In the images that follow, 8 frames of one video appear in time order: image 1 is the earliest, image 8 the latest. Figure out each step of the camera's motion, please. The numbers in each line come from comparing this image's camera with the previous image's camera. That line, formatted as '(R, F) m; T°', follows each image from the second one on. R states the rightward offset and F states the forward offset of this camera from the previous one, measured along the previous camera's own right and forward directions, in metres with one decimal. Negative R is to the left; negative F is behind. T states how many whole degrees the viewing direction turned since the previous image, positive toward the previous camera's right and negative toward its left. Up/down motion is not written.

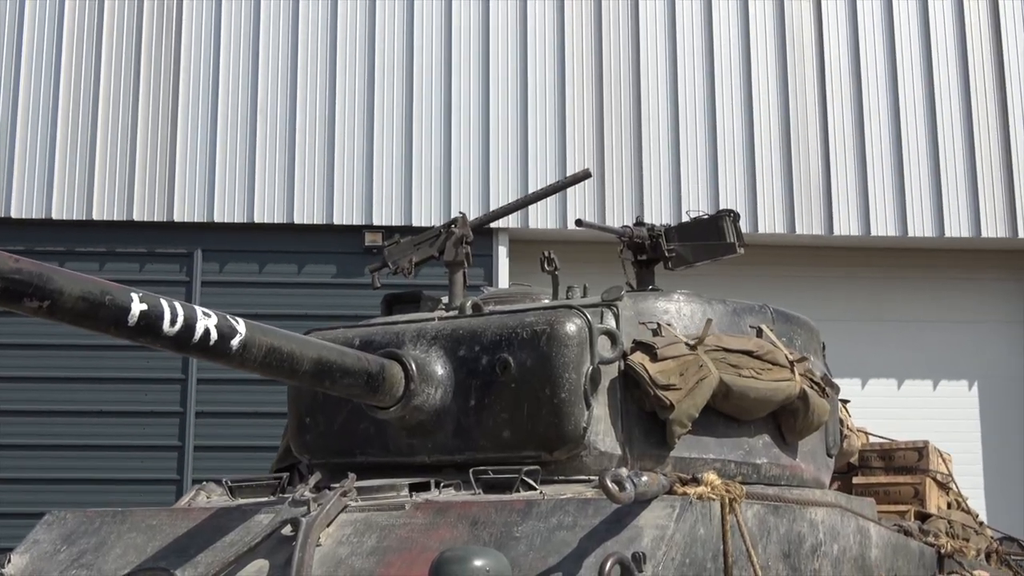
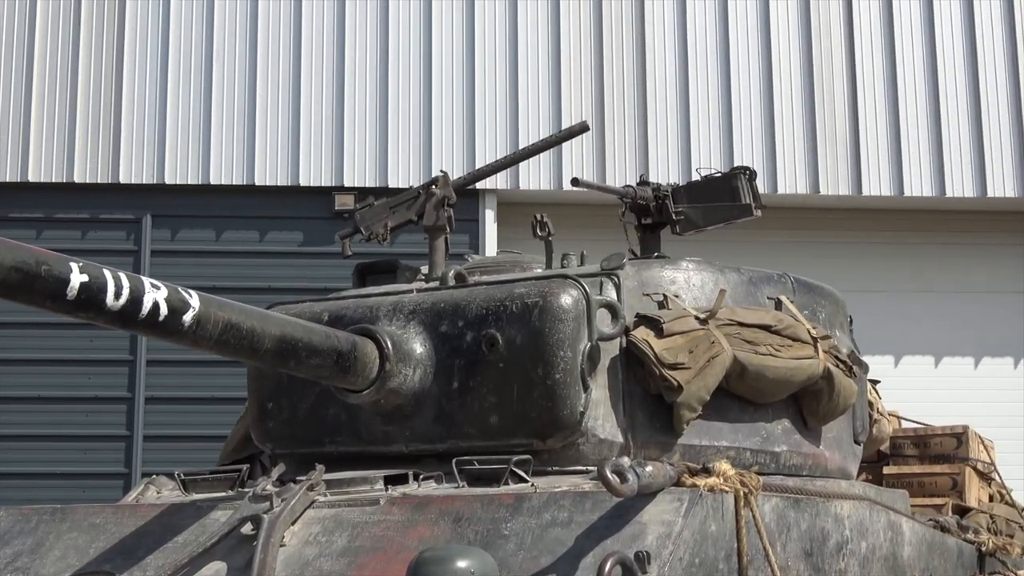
(+0.1, +0.9) m; 0°
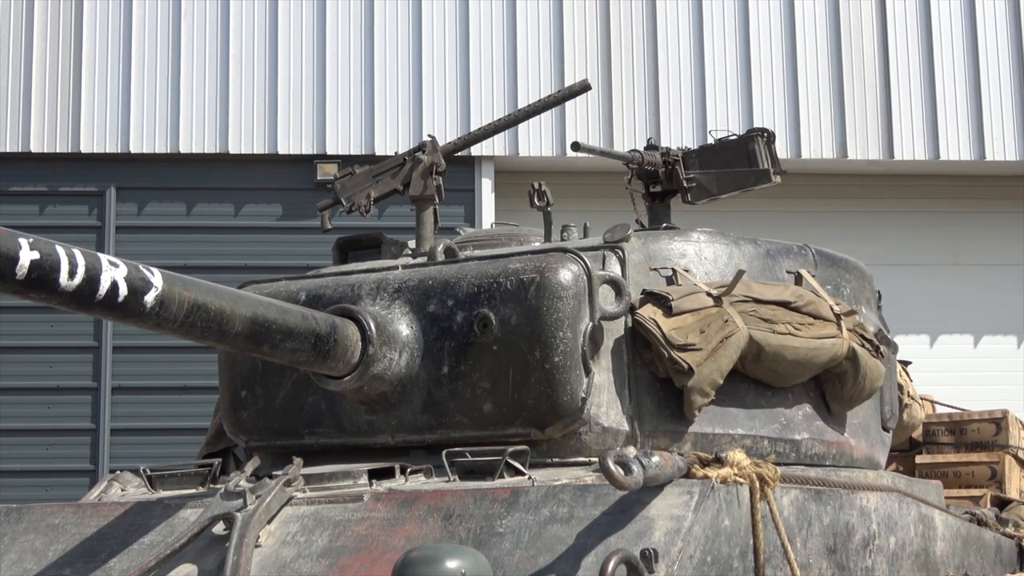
(+0.1, +0.6) m; -1°
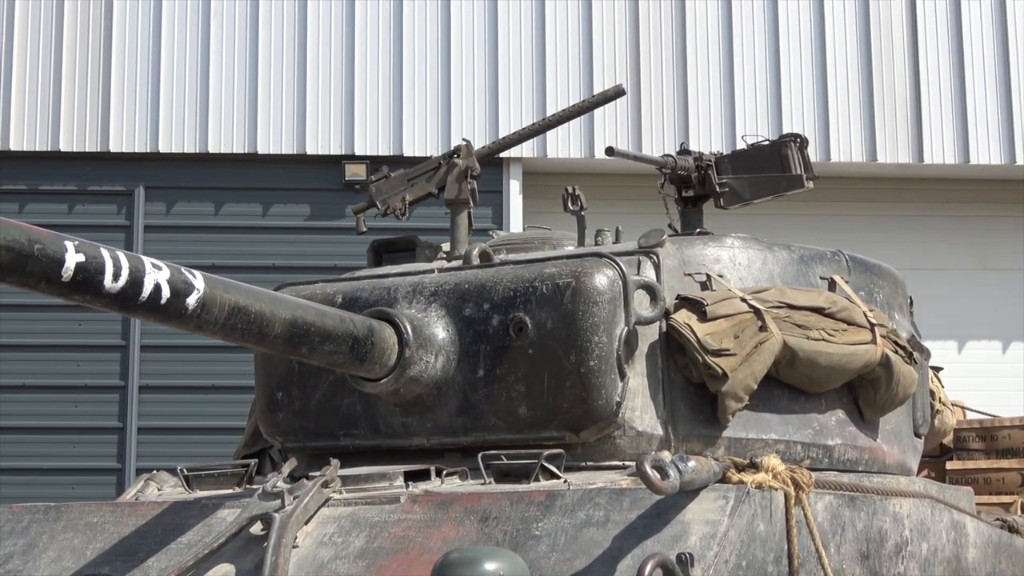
(-0.2, 0.0) m; 0°
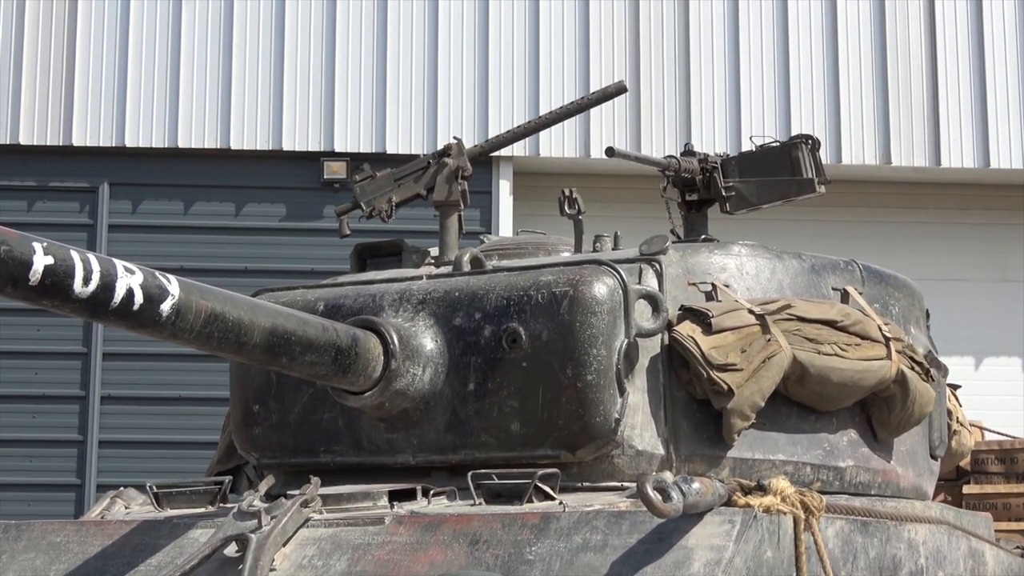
(0.0, +0.4) m; 0°
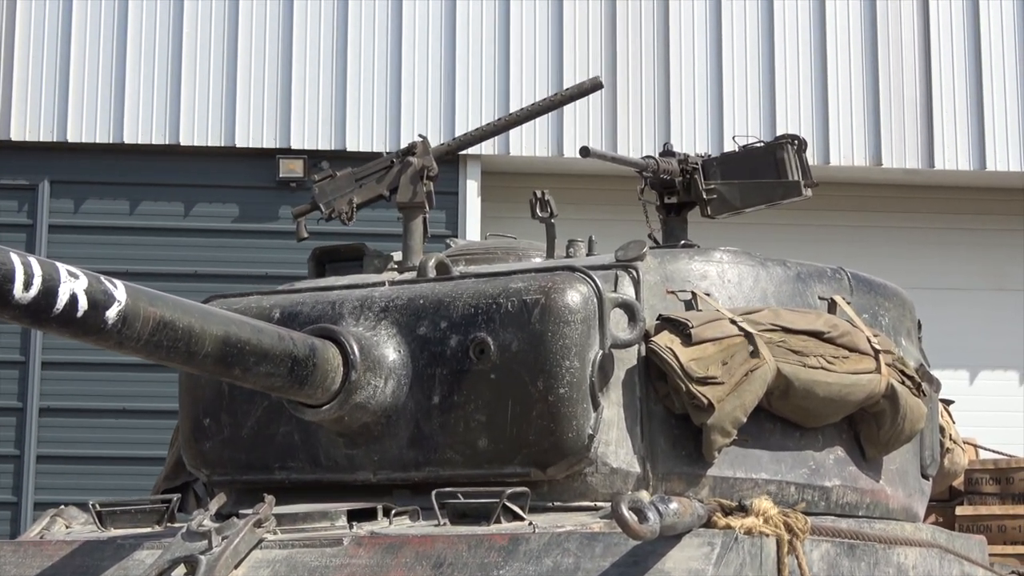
(+0.1, +0.4) m; +1°
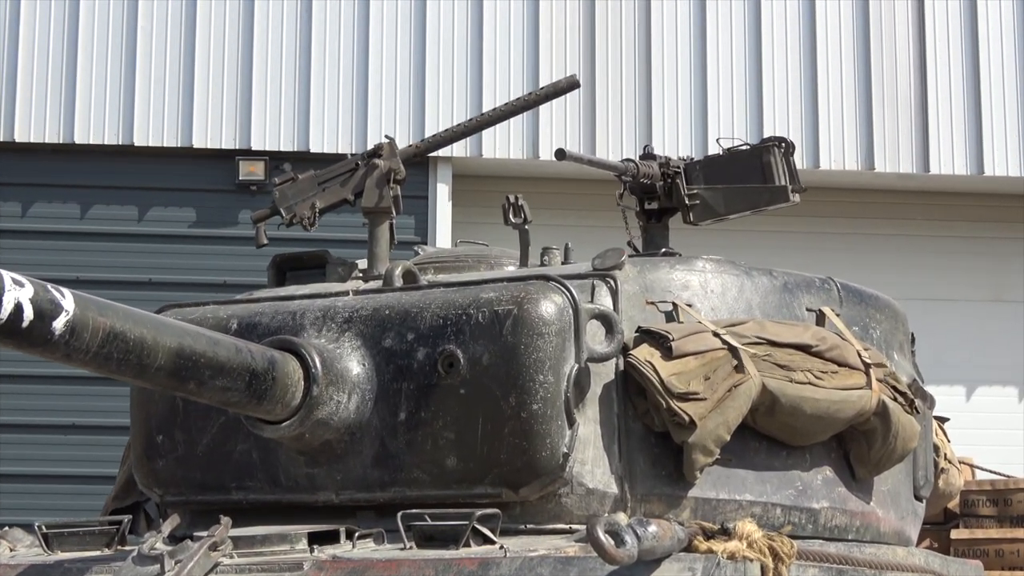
(+0.1, +0.3) m; 0°
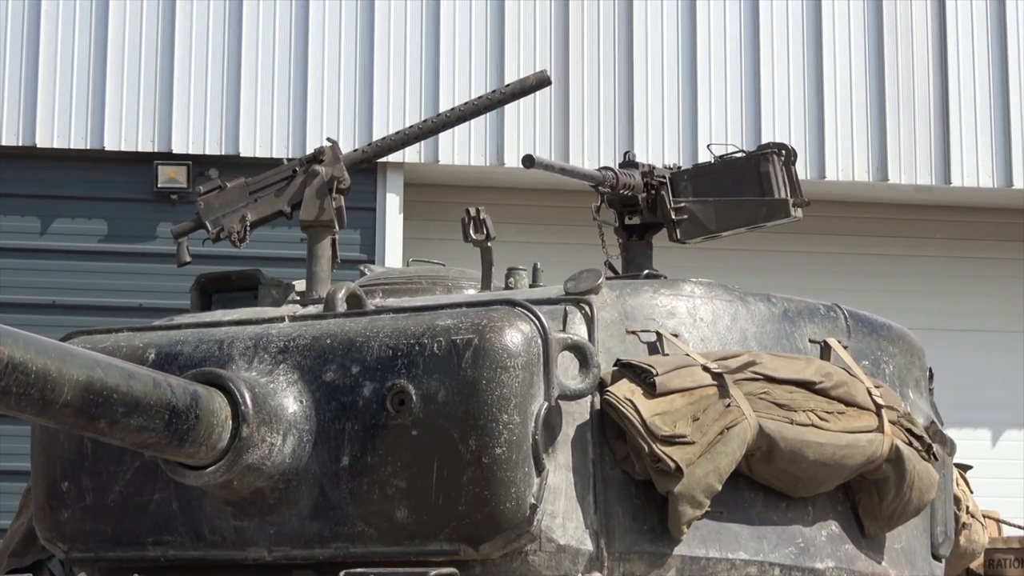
(+0.1, +0.7) m; +1°
